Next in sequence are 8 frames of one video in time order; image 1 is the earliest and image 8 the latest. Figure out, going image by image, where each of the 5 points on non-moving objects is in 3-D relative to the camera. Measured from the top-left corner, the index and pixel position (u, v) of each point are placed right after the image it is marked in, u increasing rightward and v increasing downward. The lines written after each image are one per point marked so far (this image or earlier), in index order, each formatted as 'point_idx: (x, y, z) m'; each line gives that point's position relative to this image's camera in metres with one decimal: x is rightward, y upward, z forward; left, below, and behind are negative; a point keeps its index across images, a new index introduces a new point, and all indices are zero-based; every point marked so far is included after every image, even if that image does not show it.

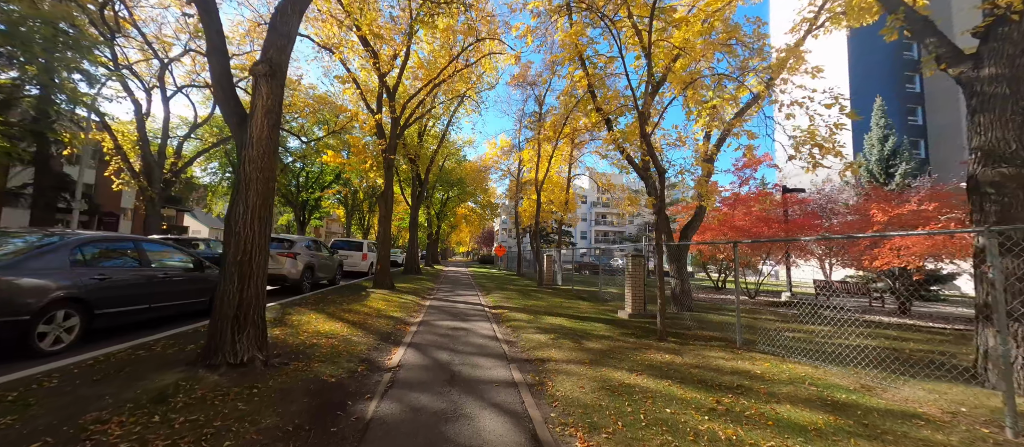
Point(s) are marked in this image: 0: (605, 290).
0: (+3.0, -2.1, +11.0) m
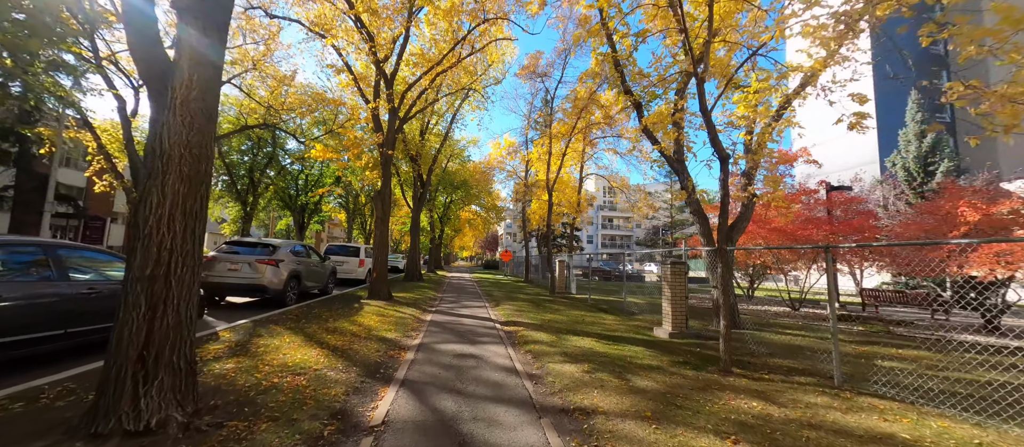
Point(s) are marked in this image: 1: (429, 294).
0: (+3.3, -2.2, +9.8) m
1: (-2.8, -2.4, +11.8) m
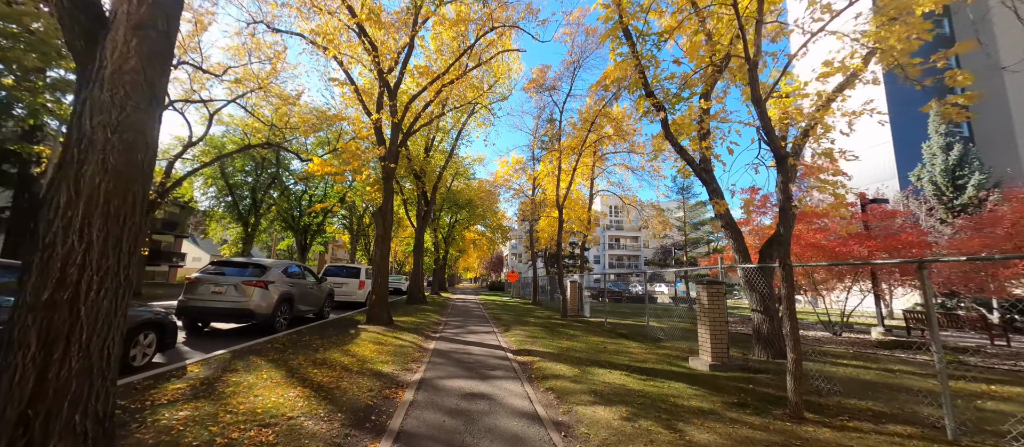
0: (+3.6, -2.6, +8.9) m
1: (-2.5, -3.0, +11.0) m
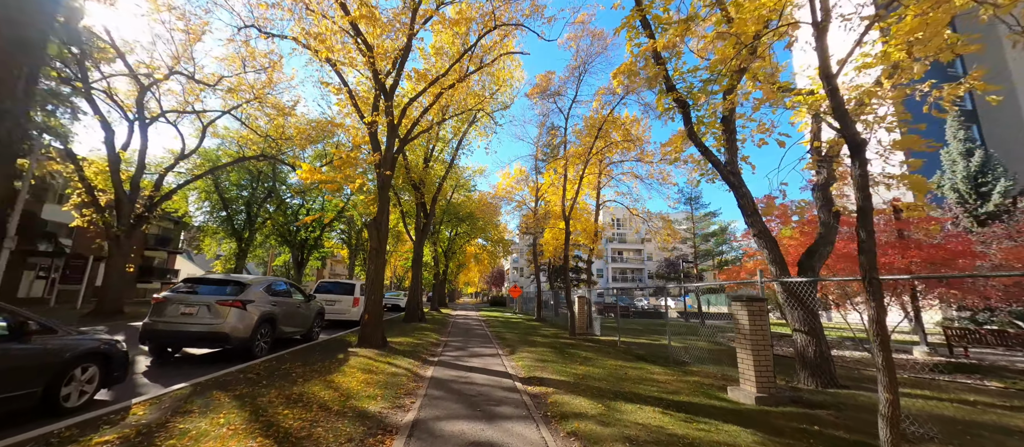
0: (+3.7, -2.9, +8.1) m
1: (-2.4, -3.4, +10.1) m
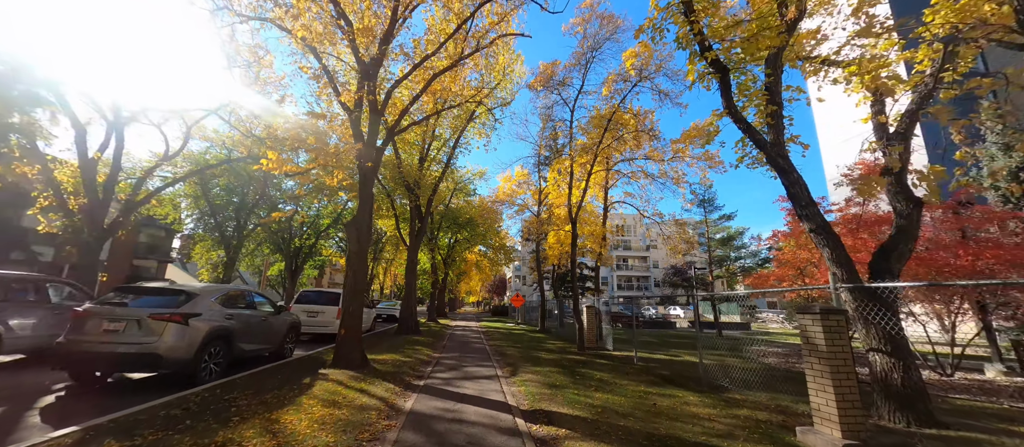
0: (+3.8, -2.8, +6.9) m
1: (-2.3, -3.4, +9.0) m
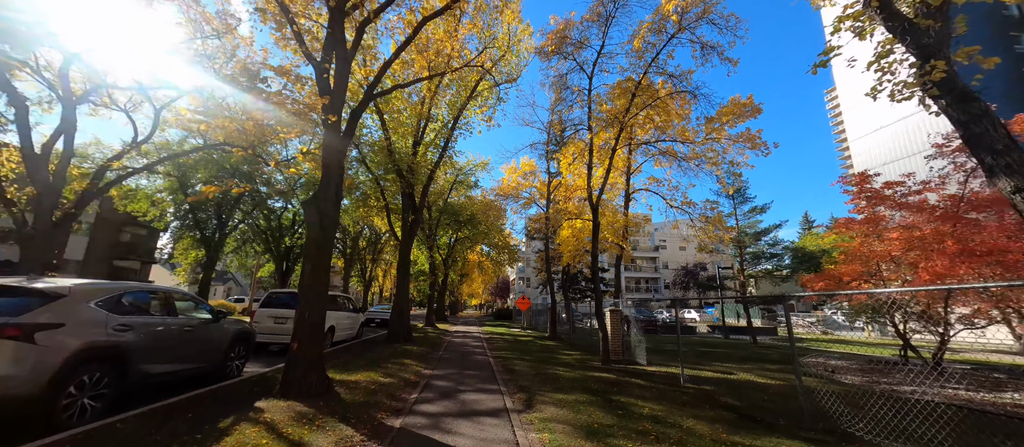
0: (+4.0, -2.4, +5.0) m
1: (-2.1, -3.1, +7.1) m
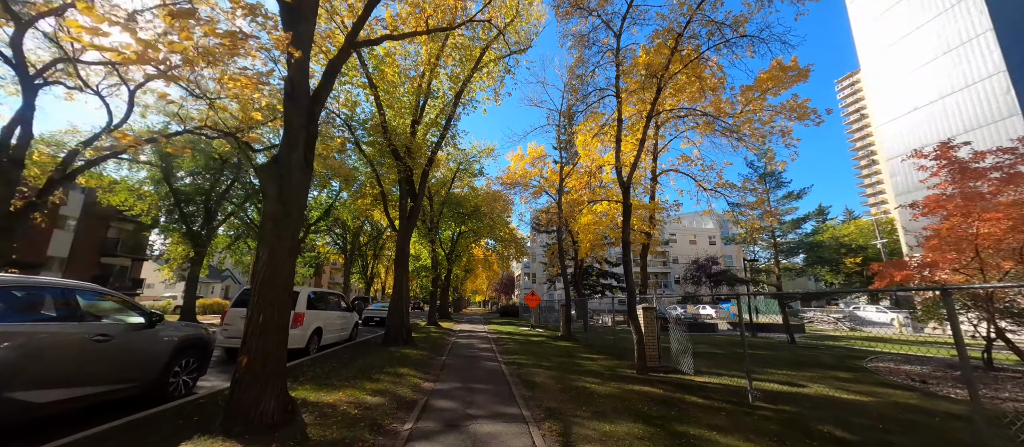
0: (+4.3, -2.0, +3.6) m
1: (-1.8, -2.7, +5.7) m
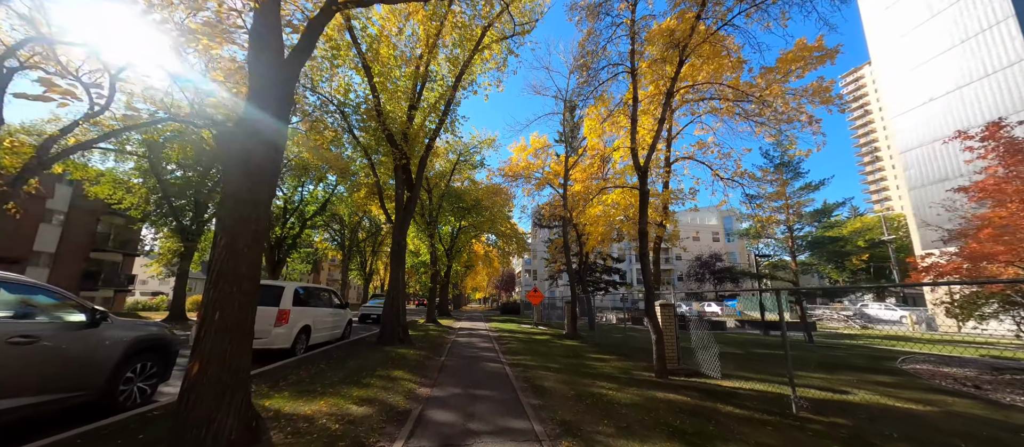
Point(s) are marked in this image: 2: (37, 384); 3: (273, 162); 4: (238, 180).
0: (+4.4, -1.8, +2.9) m
1: (-1.7, -2.5, +5.1) m
2: (-4.5, -1.5, +3.2) m
3: (-2.5, +0.7, +3.7) m
4: (-2.8, +0.4, +3.5) m
